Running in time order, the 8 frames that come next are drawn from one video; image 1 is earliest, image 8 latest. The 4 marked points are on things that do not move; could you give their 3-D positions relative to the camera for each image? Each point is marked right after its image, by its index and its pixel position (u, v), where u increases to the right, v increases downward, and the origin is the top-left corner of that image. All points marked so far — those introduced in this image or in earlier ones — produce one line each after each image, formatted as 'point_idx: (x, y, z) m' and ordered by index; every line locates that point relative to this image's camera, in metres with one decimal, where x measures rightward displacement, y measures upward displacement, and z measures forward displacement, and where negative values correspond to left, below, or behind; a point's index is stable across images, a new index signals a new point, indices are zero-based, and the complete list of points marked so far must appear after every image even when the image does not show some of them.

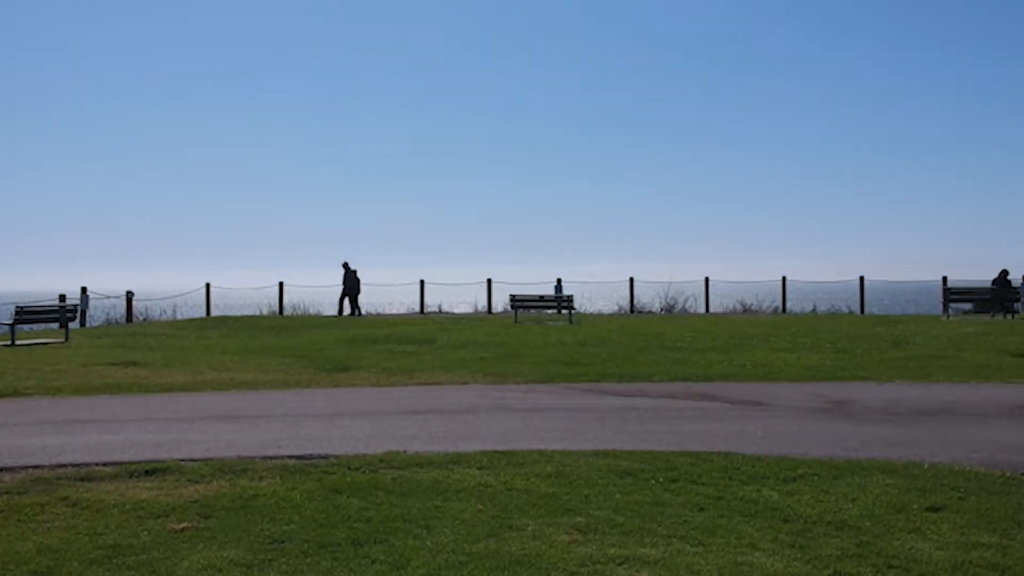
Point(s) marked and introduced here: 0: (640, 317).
0: (+1.7, -0.4, +11.6) m
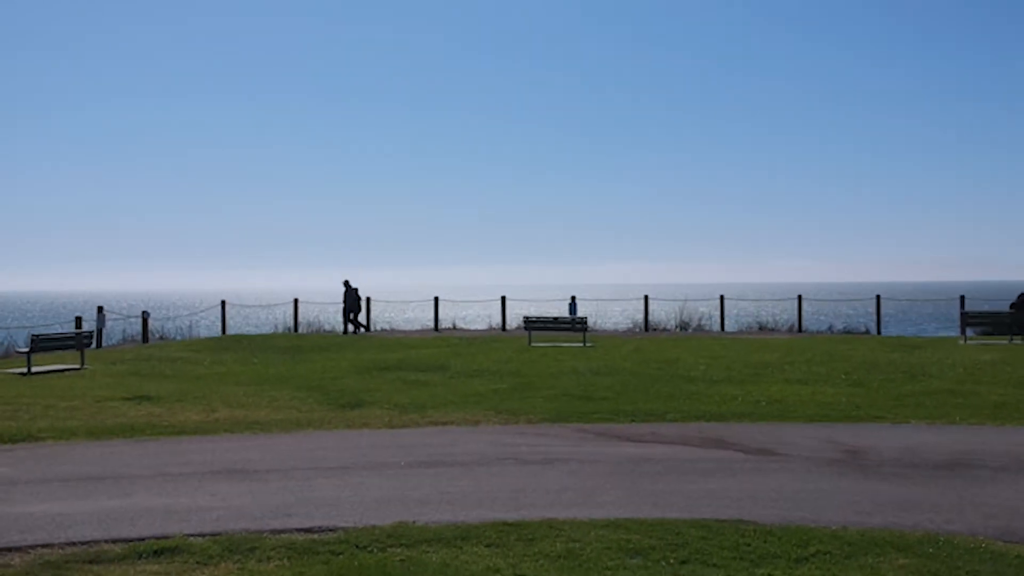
0: (+1.9, -0.7, +11.6) m
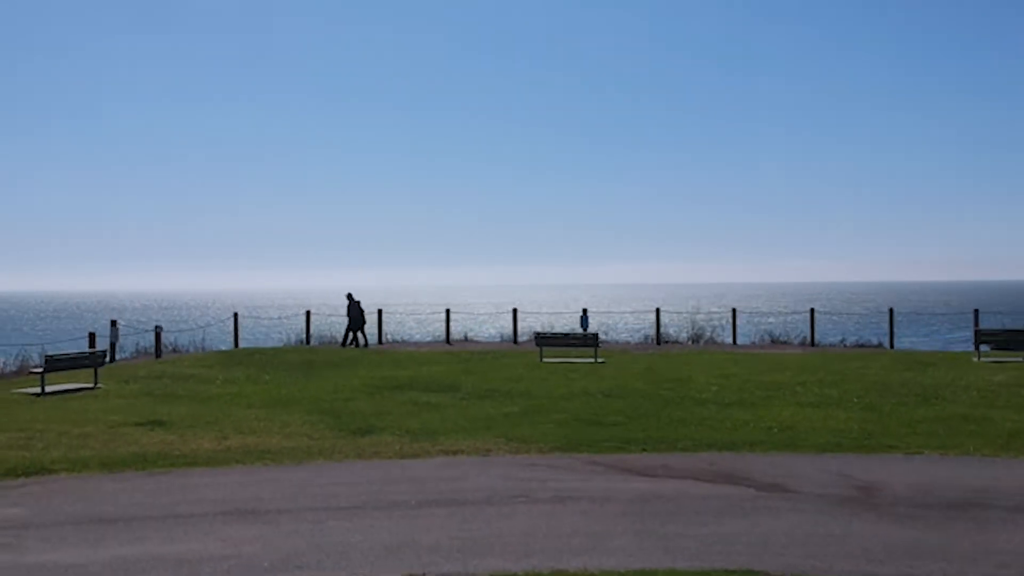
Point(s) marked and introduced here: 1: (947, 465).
0: (+2.1, -0.9, +11.5) m
1: (+2.8, -1.1, +5.5) m
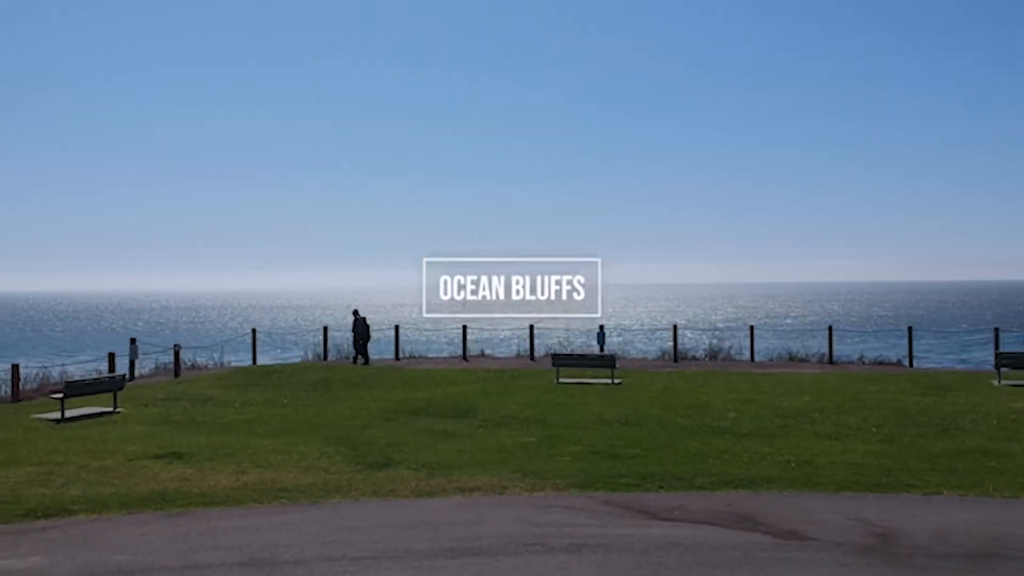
0: (+2.3, -1.2, +11.5) m
1: (+2.9, -1.4, +5.5) m
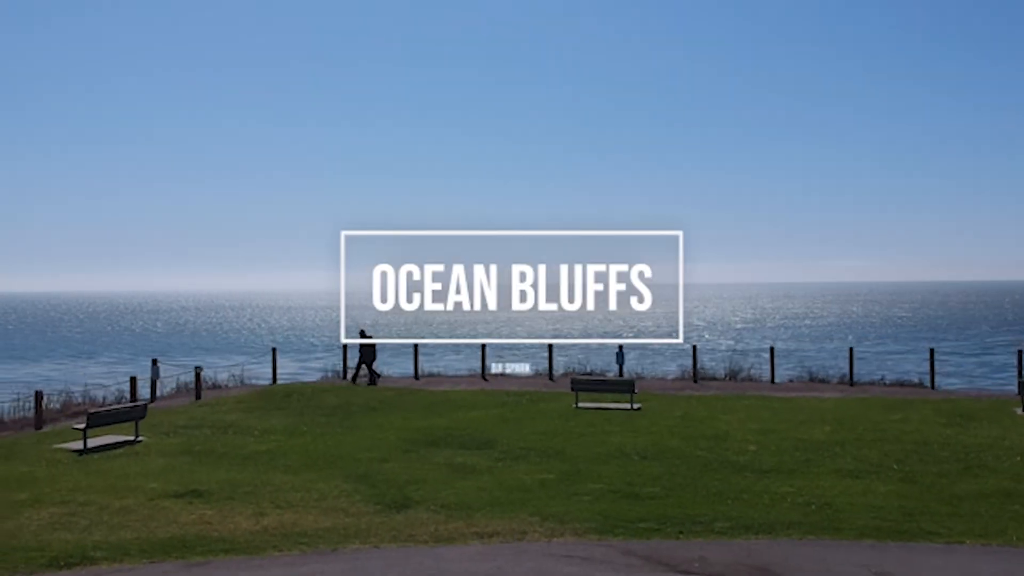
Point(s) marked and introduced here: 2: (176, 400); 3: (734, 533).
0: (+2.5, -1.5, +11.4) m
1: (+3.0, -1.7, +5.4) m
2: (-5.5, -1.9, +14.2) m
3: (+1.6, -1.8, +6.2) m
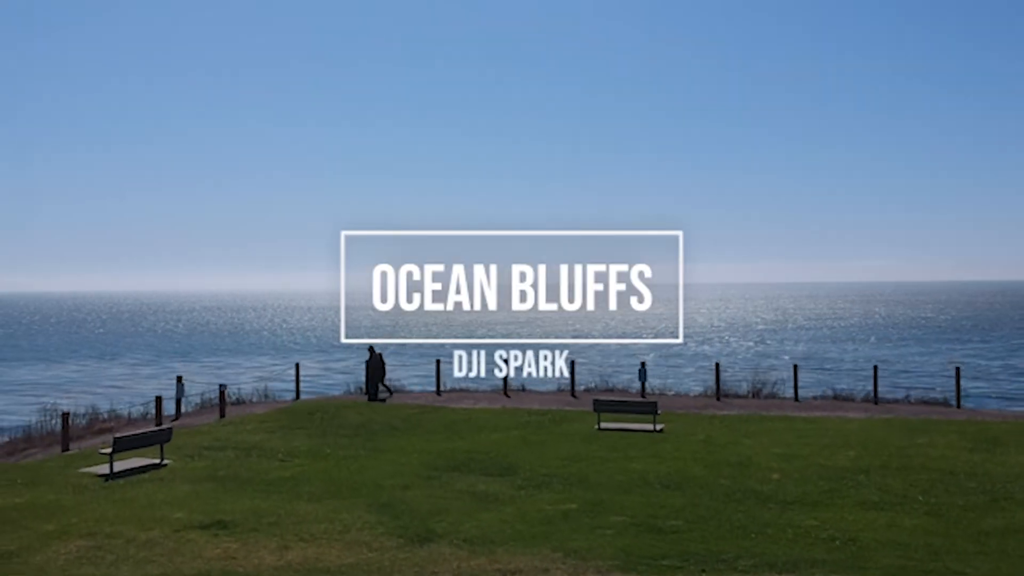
0: (+2.8, -1.8, +11.4) m
1: (+3.1, -2.0, +5.3) m
2: (-5.2, -2.2, +14.3) m
3: (+1.8, -2.0, +6.1) m
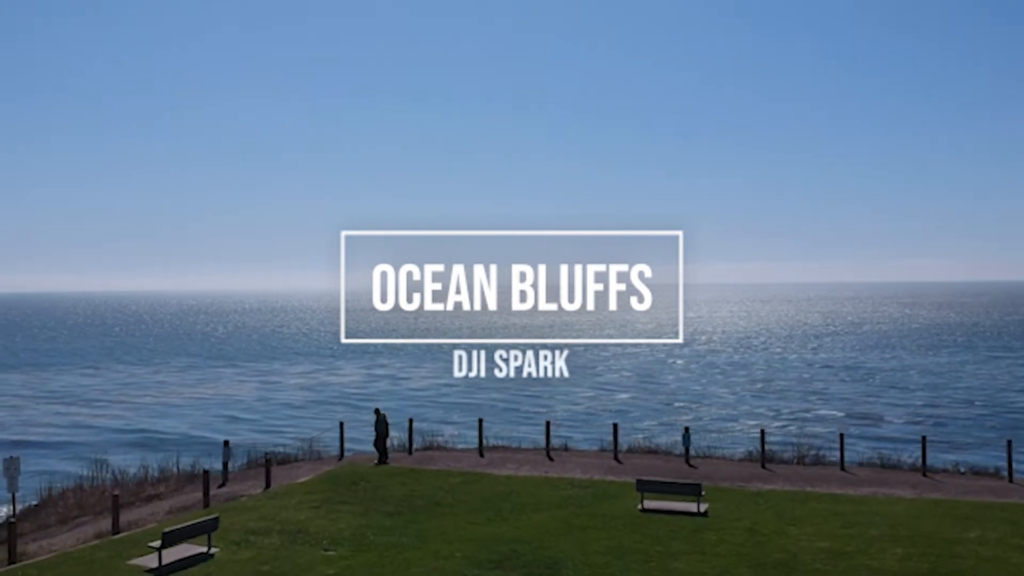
0: (+3.4, -2.8, +11.2) m
1: (+3.4, -3.0, +5.2) m
2: (-4.5, -3.3, +14.5) m
3: (+2.1, -3.0, +6.1) m
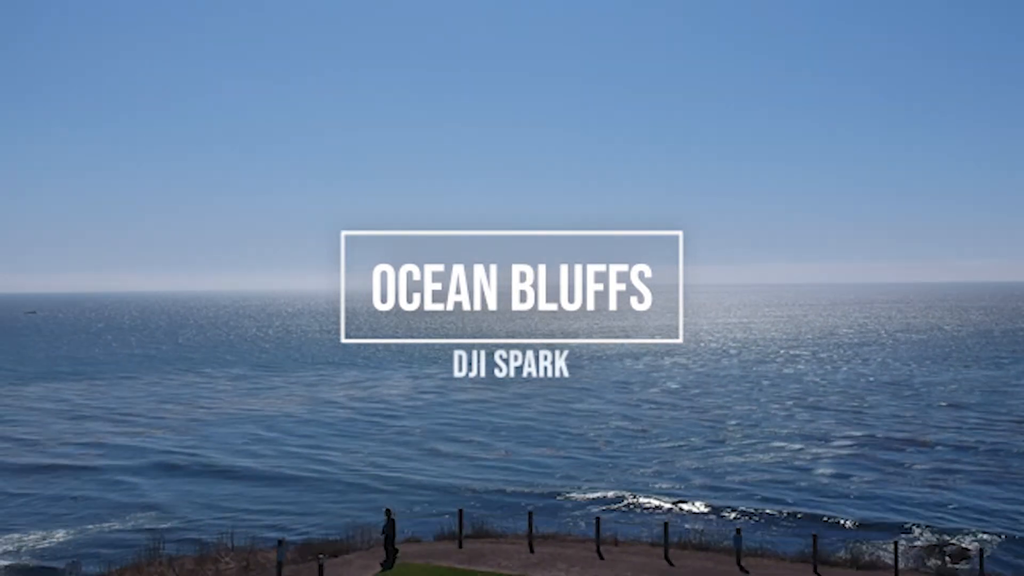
0: (+5.6, -7.3, +9.1) m
1: (+5.5, -7.4, +3.0) m
2: (-2.2, -7.9, +12.5) m
3: (+4.2, -7.5, +3.9) m
